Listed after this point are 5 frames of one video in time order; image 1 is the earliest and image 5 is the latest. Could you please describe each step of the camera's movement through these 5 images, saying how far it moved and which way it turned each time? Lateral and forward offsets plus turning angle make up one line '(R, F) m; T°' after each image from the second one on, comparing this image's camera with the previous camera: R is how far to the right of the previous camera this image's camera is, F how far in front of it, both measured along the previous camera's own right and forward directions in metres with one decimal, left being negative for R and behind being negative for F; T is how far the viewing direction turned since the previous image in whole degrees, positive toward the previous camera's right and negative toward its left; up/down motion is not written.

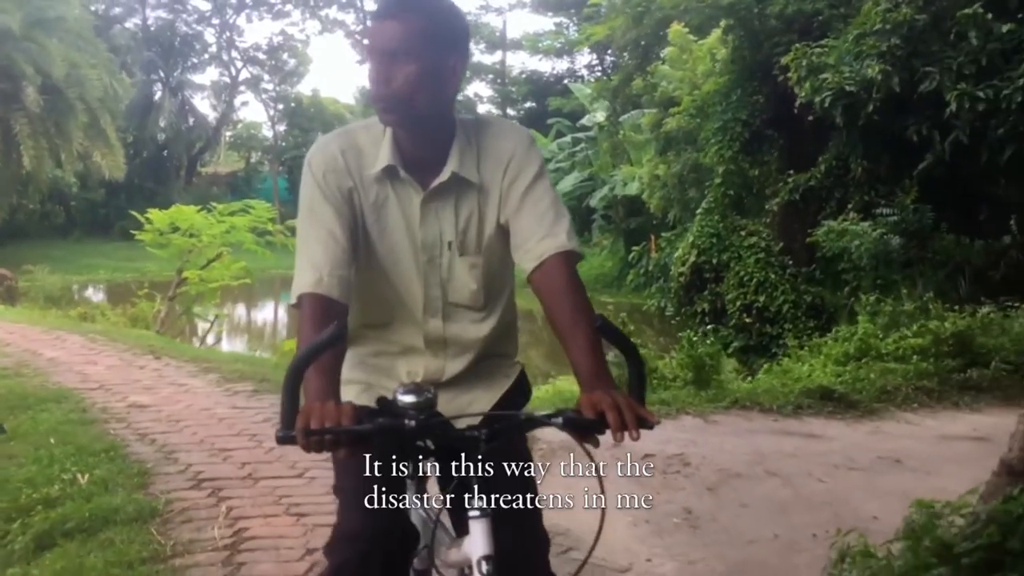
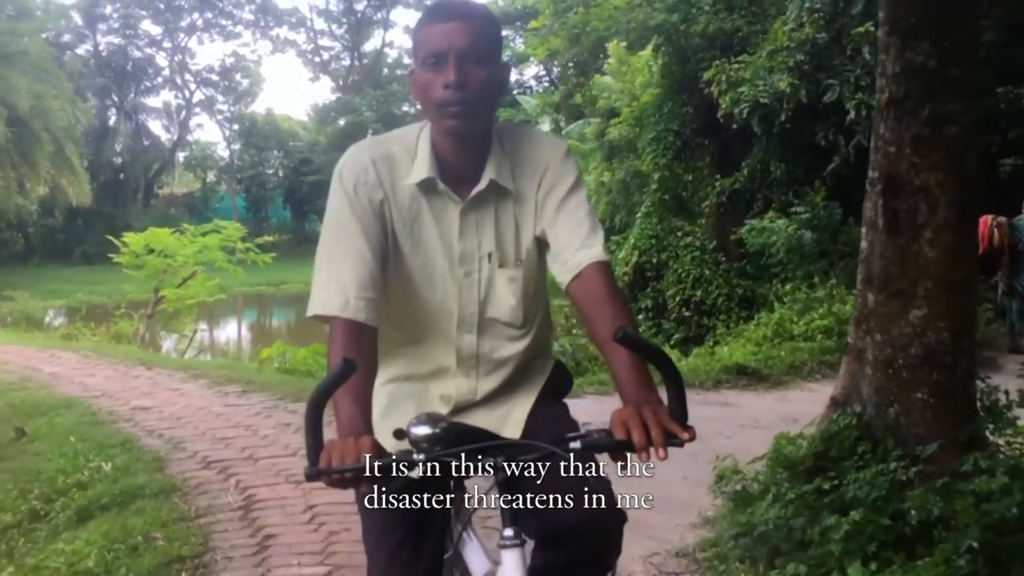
(0.0, -1.0) m; +2°
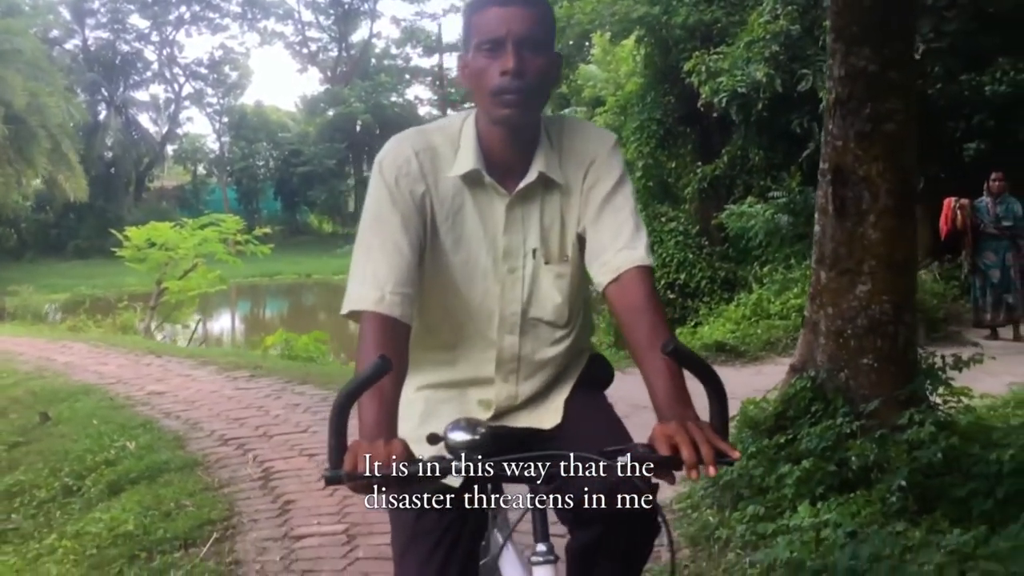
(0.0, -0.5) m; +1°
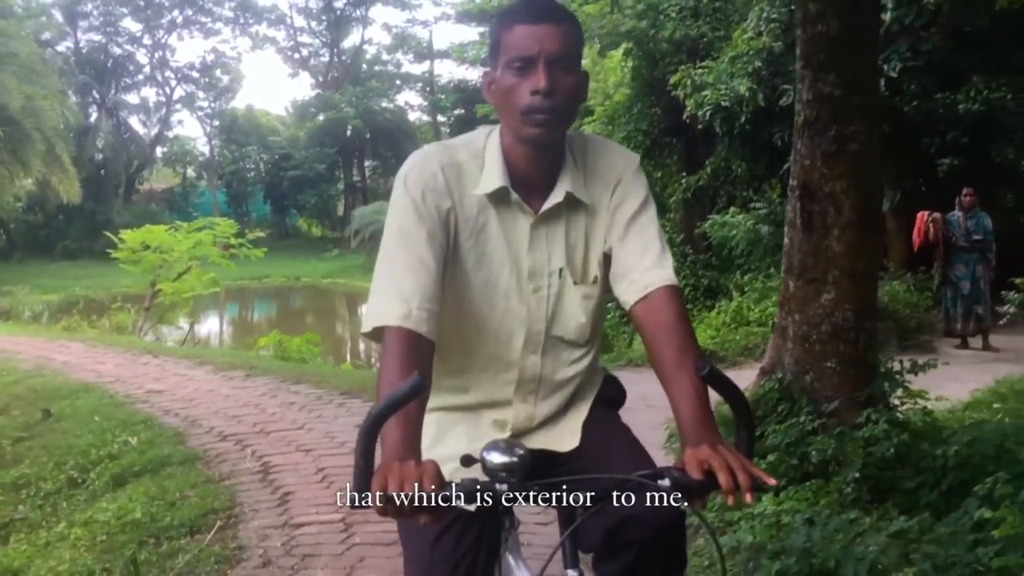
(0.0, -0.3) m; +1°
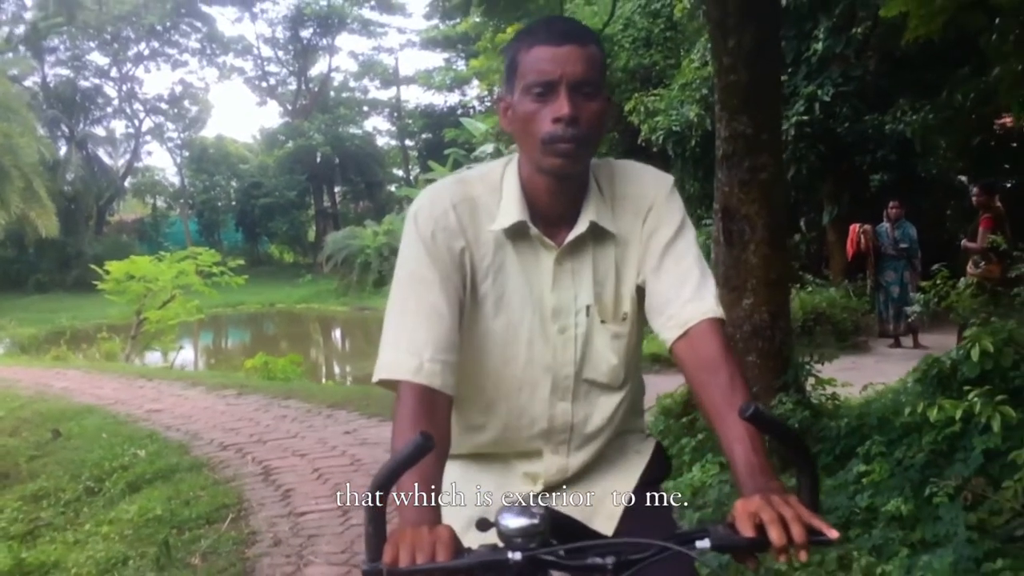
(0.0, -0.8) m; +2°
